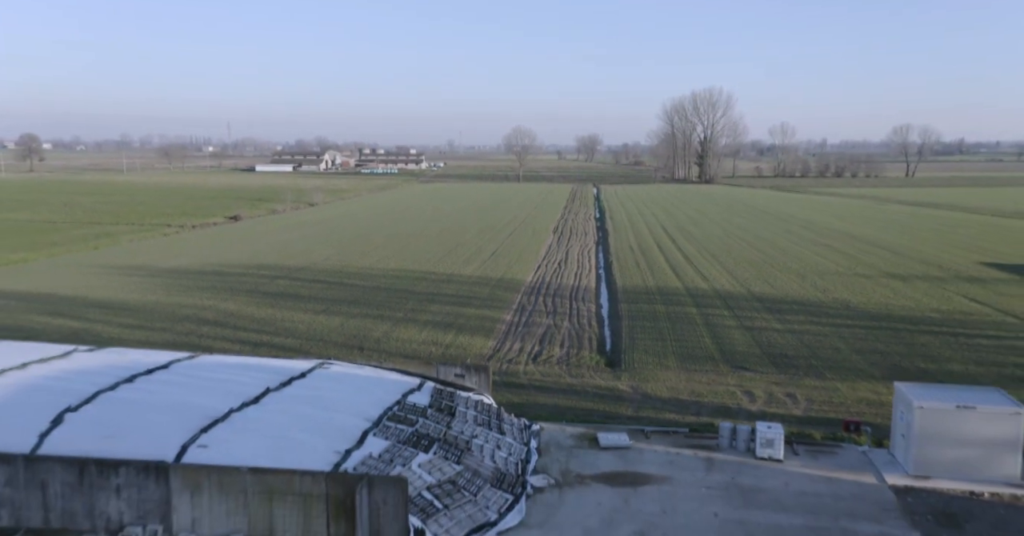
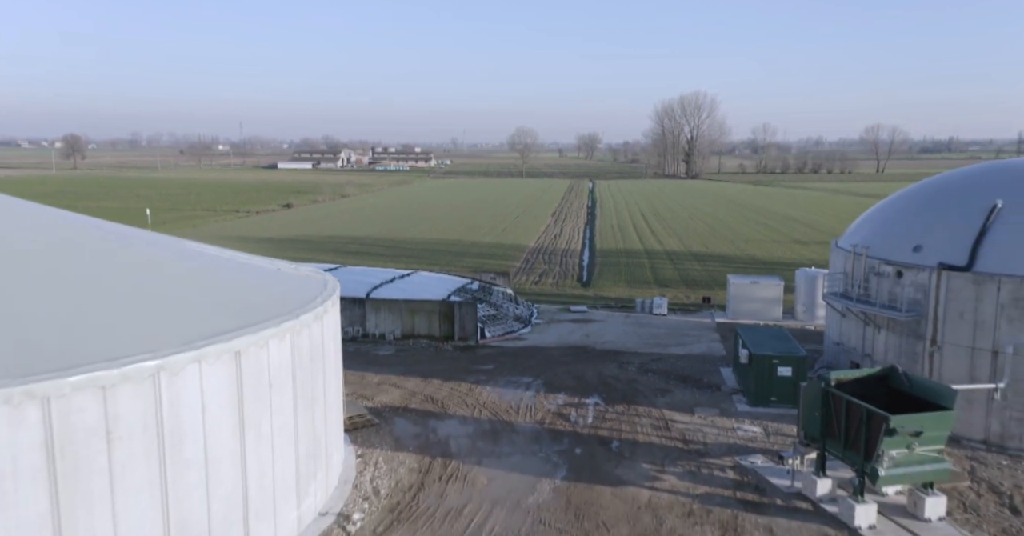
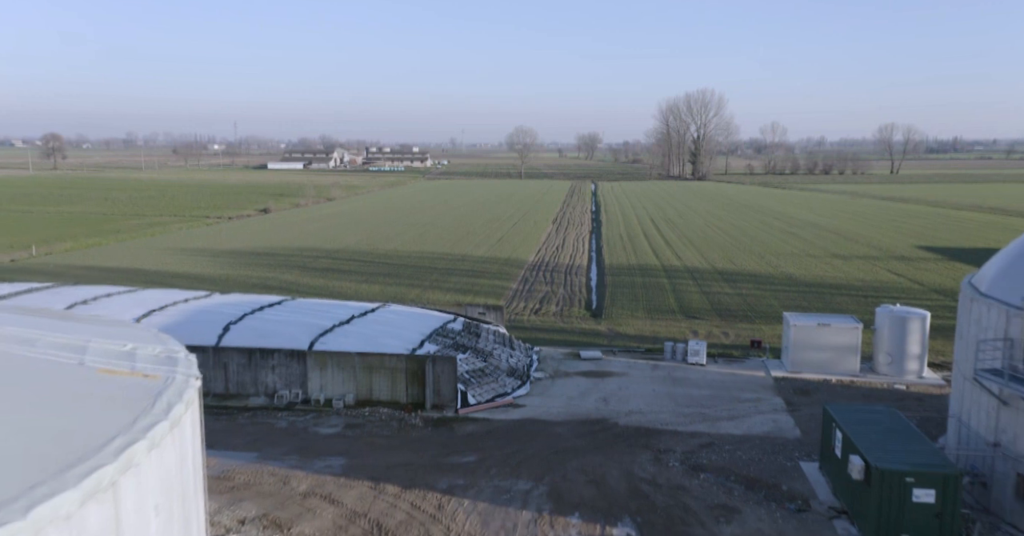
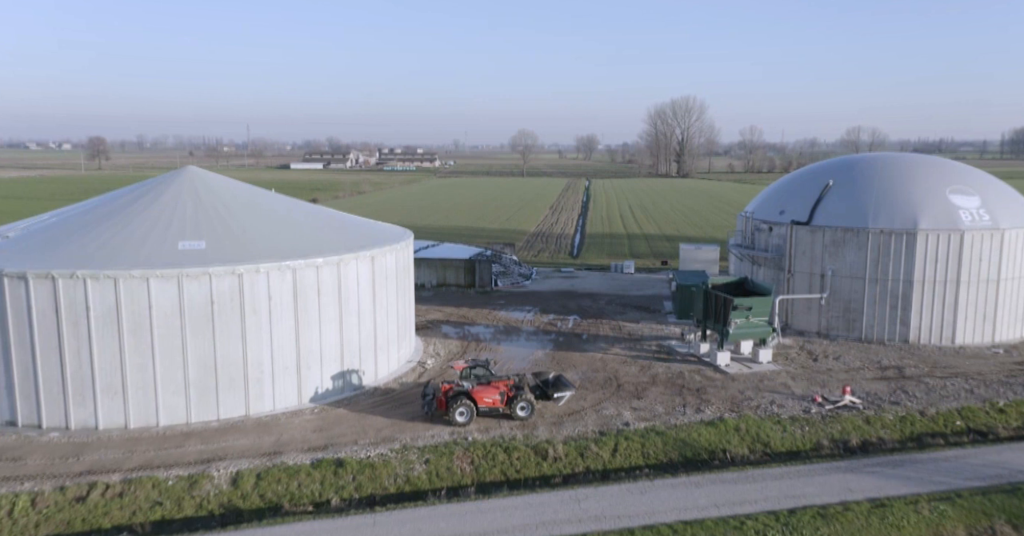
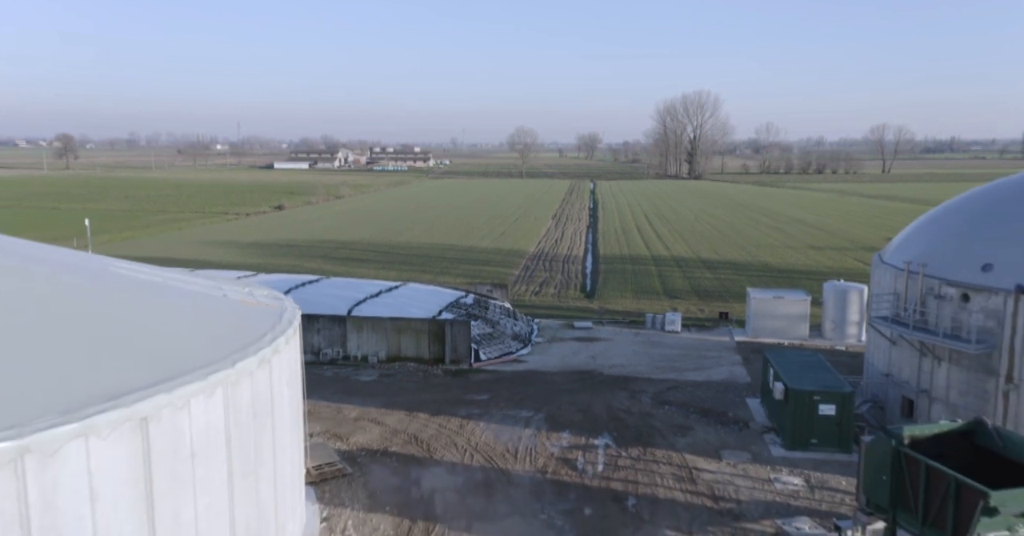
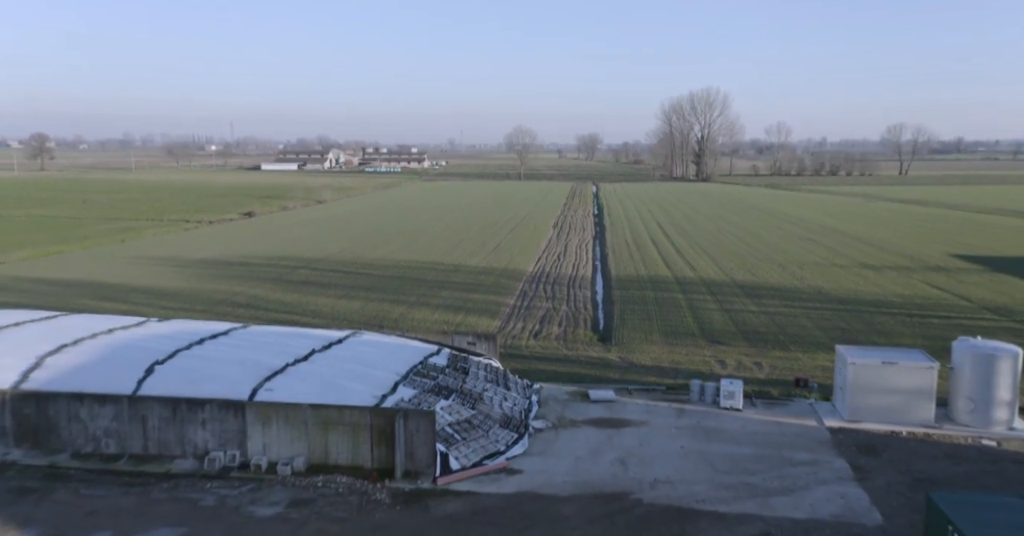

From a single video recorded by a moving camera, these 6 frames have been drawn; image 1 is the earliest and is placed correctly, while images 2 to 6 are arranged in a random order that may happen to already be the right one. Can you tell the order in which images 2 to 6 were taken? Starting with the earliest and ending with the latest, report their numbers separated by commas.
6, 3, 5, 2, 4
